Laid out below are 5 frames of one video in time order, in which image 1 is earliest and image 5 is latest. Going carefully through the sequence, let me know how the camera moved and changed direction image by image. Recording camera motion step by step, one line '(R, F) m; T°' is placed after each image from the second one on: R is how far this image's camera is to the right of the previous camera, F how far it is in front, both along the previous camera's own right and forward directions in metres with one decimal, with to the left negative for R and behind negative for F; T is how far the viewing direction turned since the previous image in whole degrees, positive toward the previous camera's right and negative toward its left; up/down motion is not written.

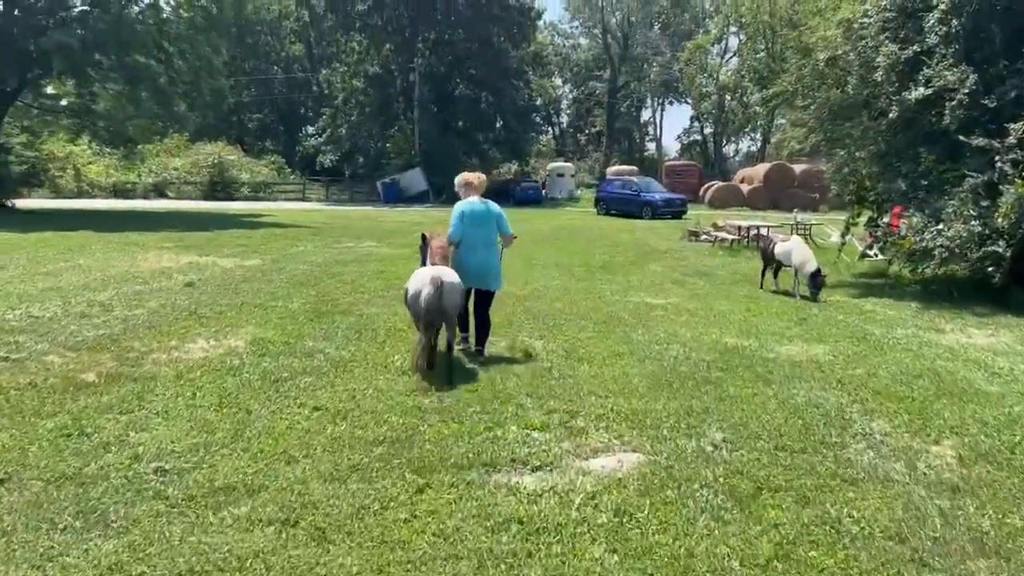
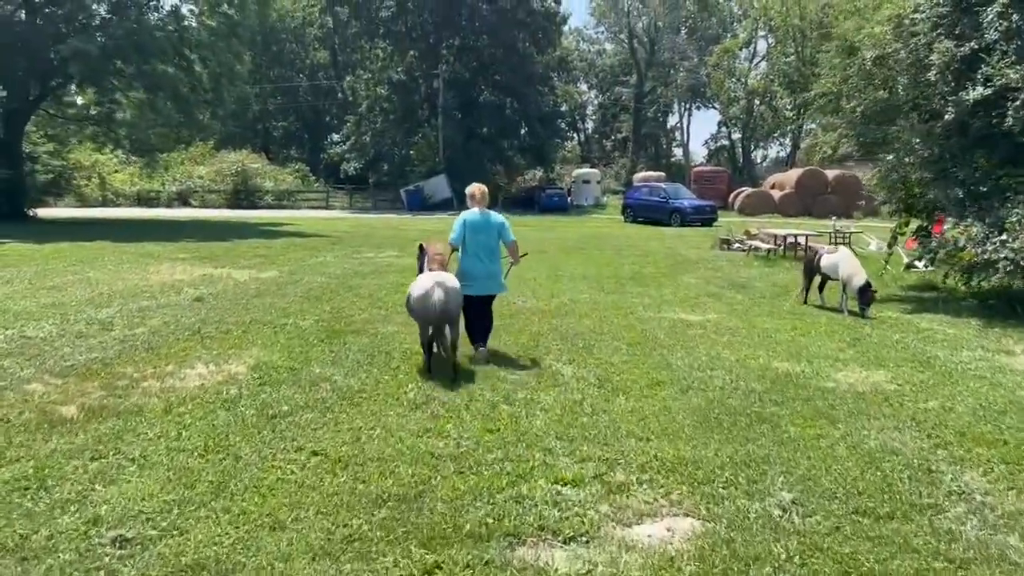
(0.0, +0.7) m; -2°
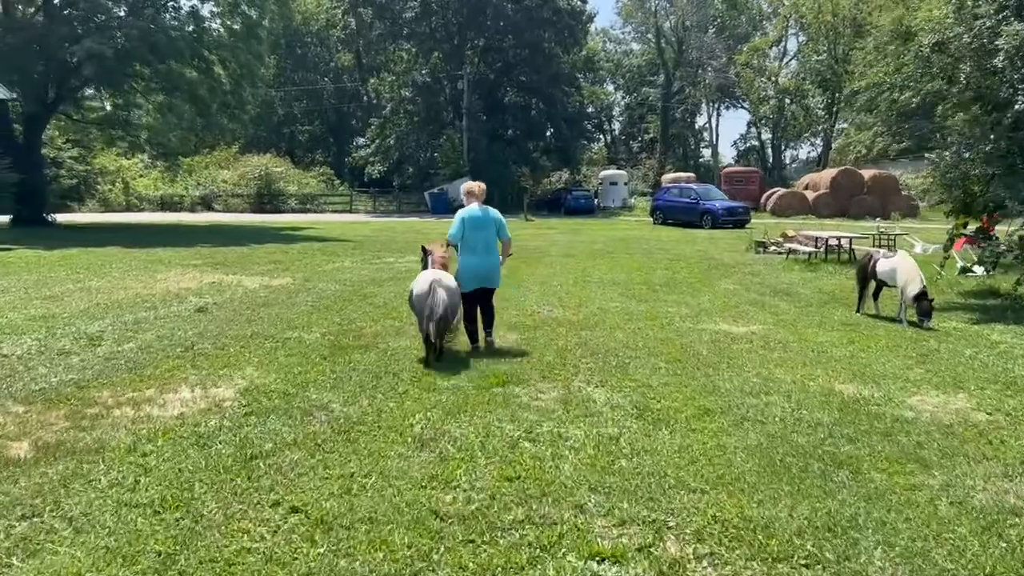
(0.0, +0.9) m; -2°
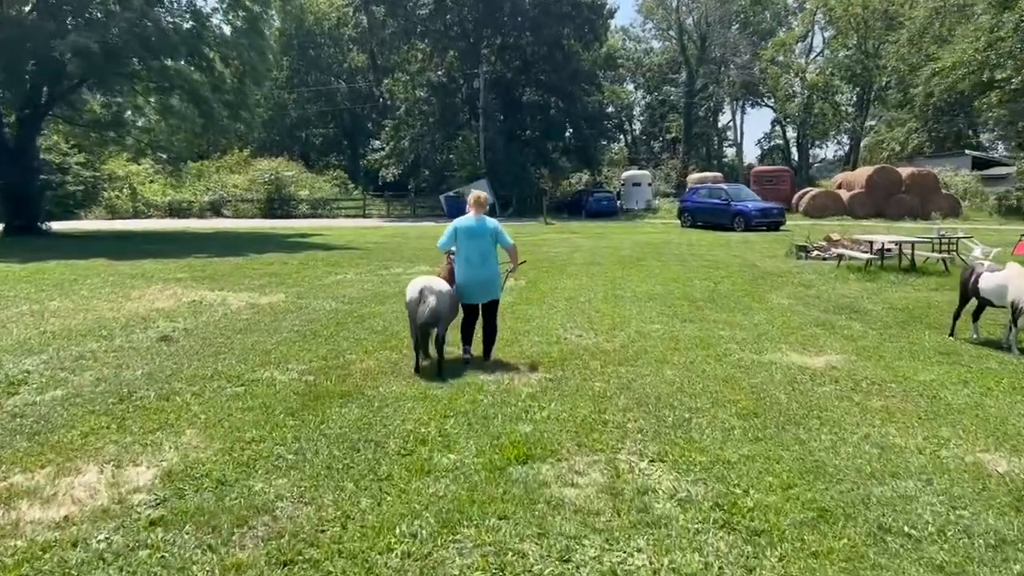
(0.0, +1.8) m; -1°
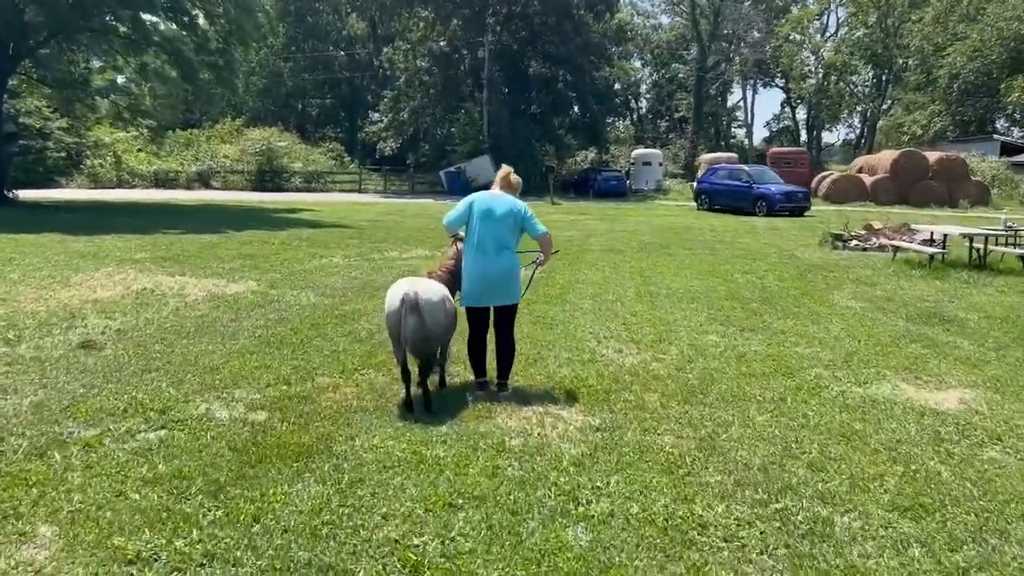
(-0.2, +2.1) m; 0°
